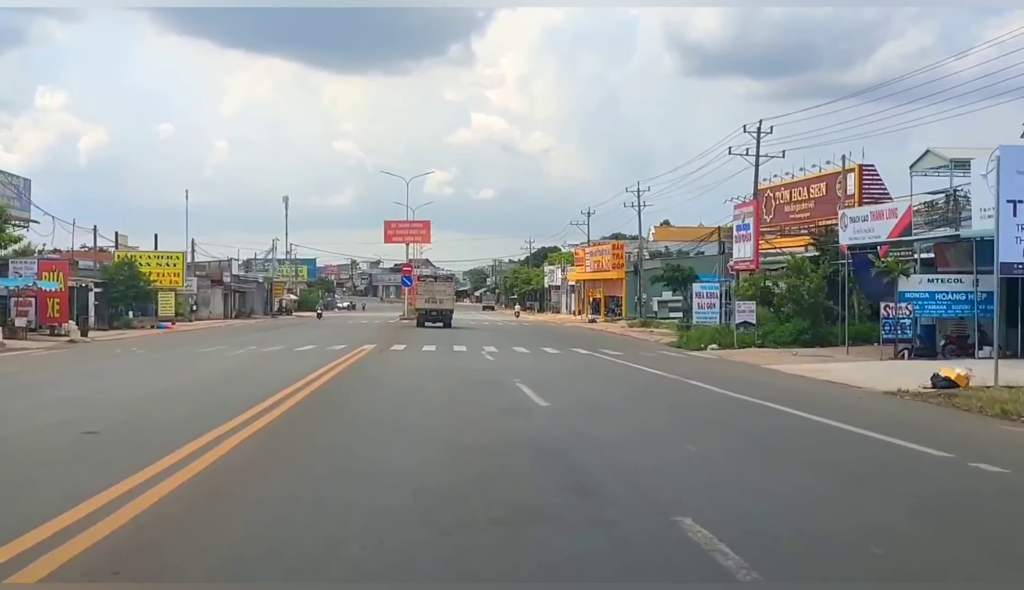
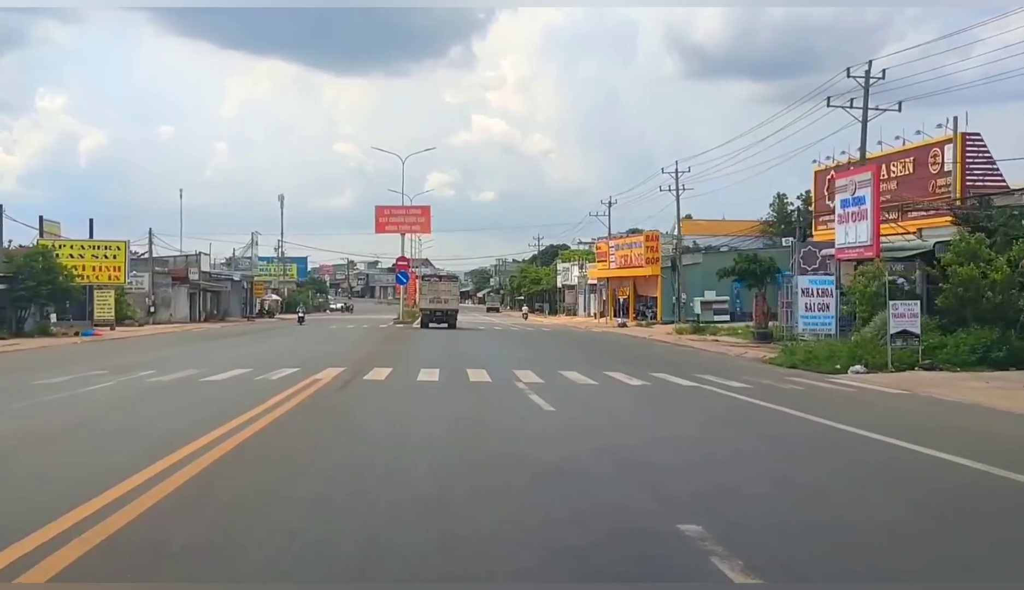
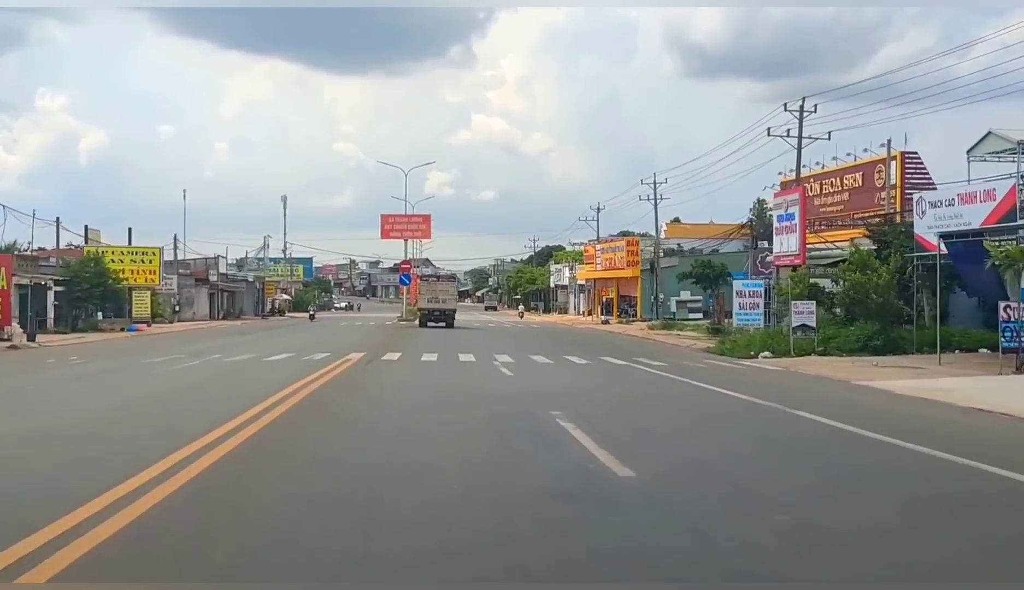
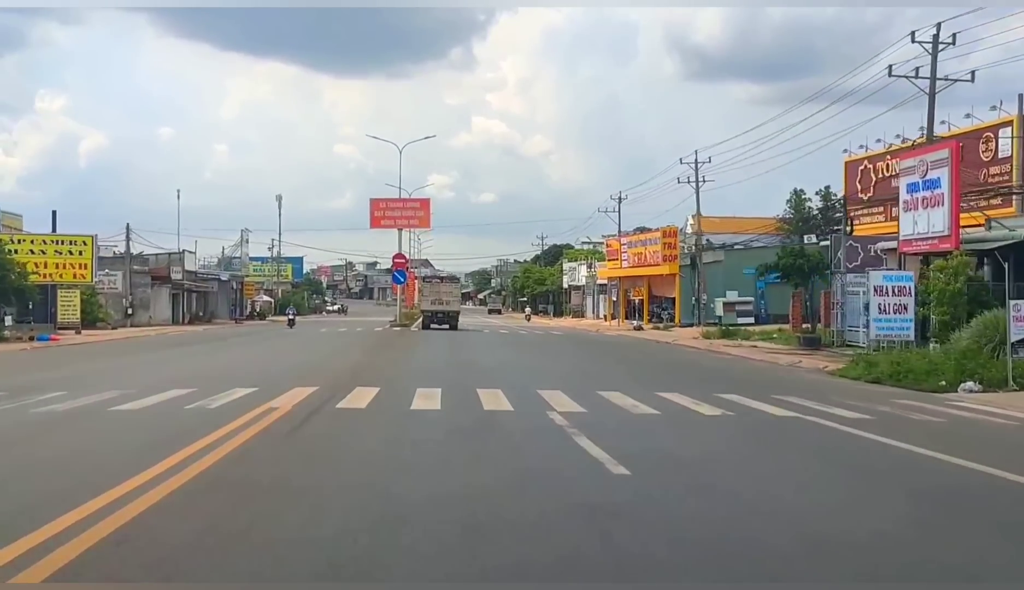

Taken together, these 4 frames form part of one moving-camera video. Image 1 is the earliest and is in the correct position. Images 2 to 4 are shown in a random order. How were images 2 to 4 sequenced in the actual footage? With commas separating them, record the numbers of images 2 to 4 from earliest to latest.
3, 2, 4
